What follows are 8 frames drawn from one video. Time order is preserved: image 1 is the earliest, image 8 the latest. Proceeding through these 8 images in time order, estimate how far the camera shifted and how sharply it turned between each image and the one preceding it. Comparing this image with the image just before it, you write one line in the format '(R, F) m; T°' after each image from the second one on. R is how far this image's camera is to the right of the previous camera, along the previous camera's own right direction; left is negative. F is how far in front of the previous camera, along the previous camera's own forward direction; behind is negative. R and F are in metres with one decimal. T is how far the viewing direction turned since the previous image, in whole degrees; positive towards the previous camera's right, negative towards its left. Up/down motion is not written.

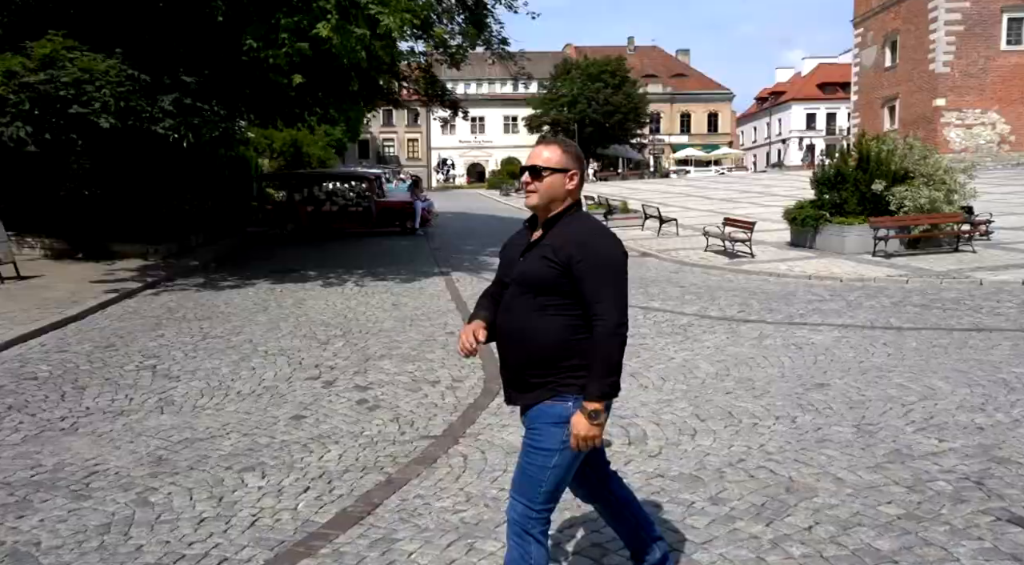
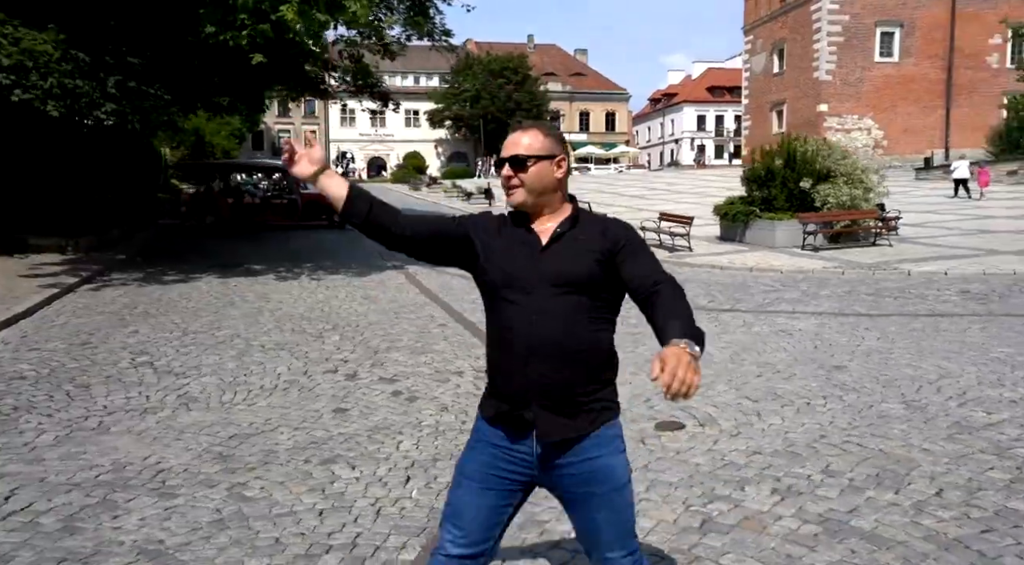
(-1.3, 0.0) m; +8°
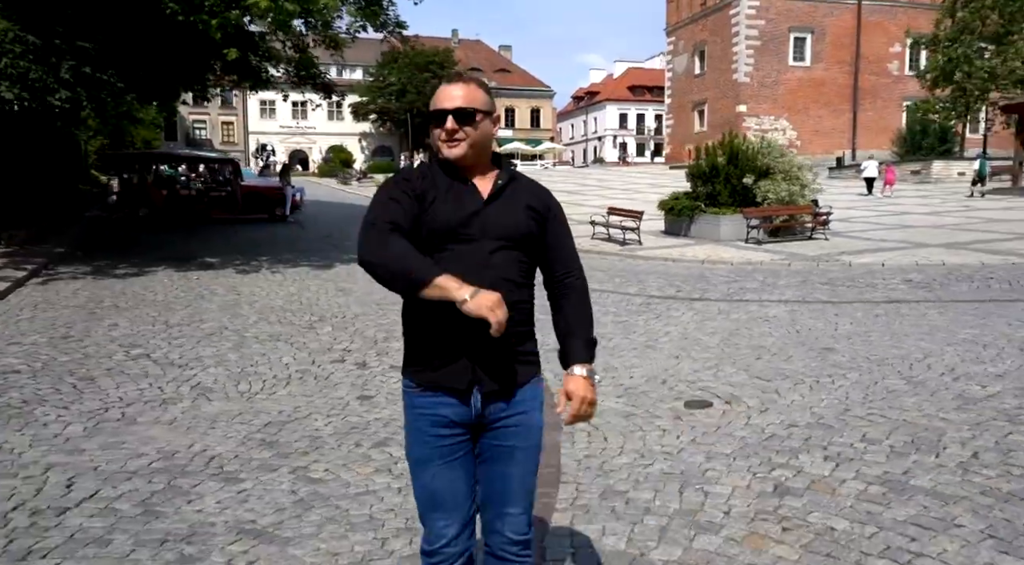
(-0.9, -0.1) m; +6°
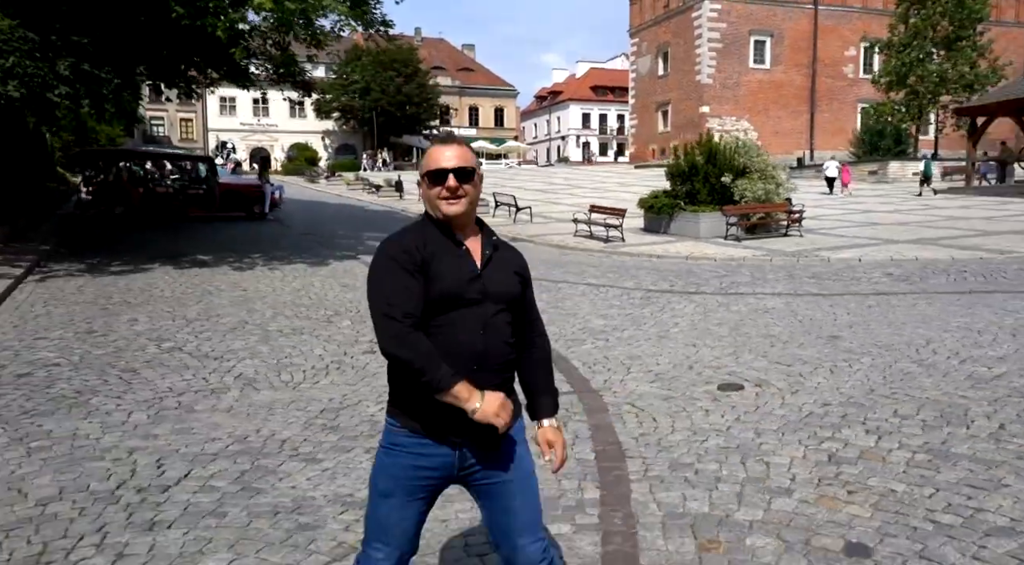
(-0.7, -0.3) m; +3°
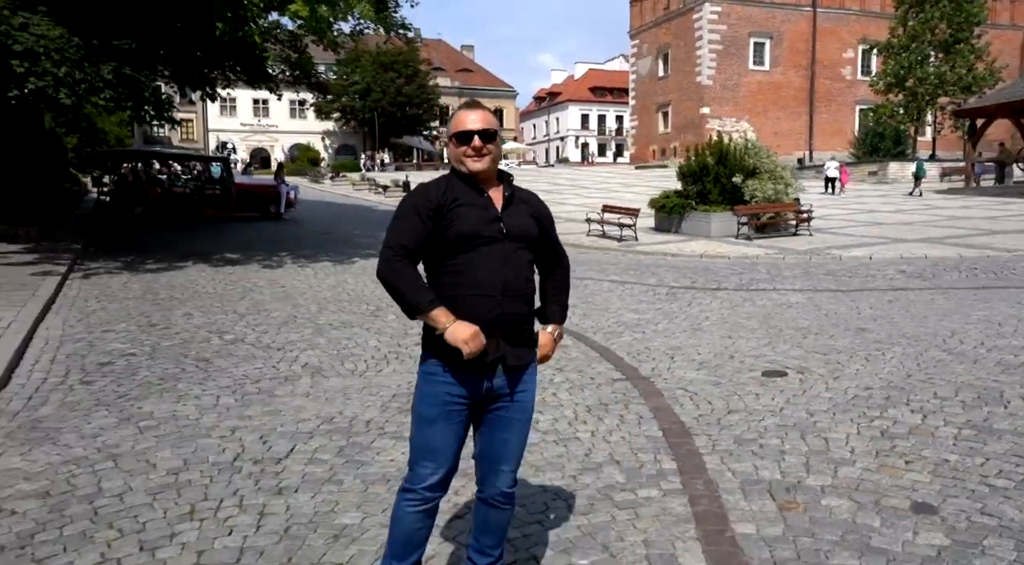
(-0.5, -0.4) m; 0°
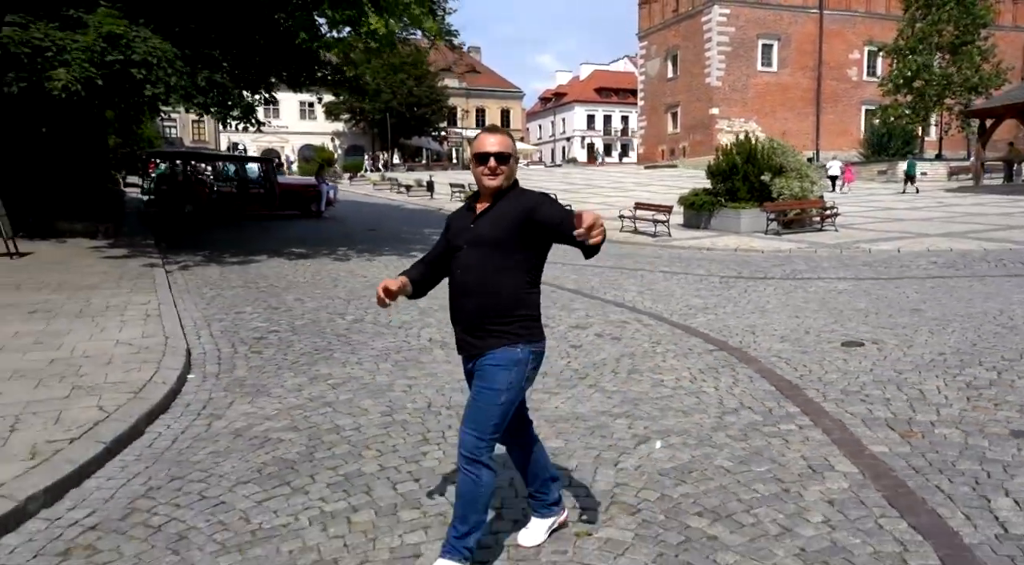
(-1.1, -0.9) m; 0°
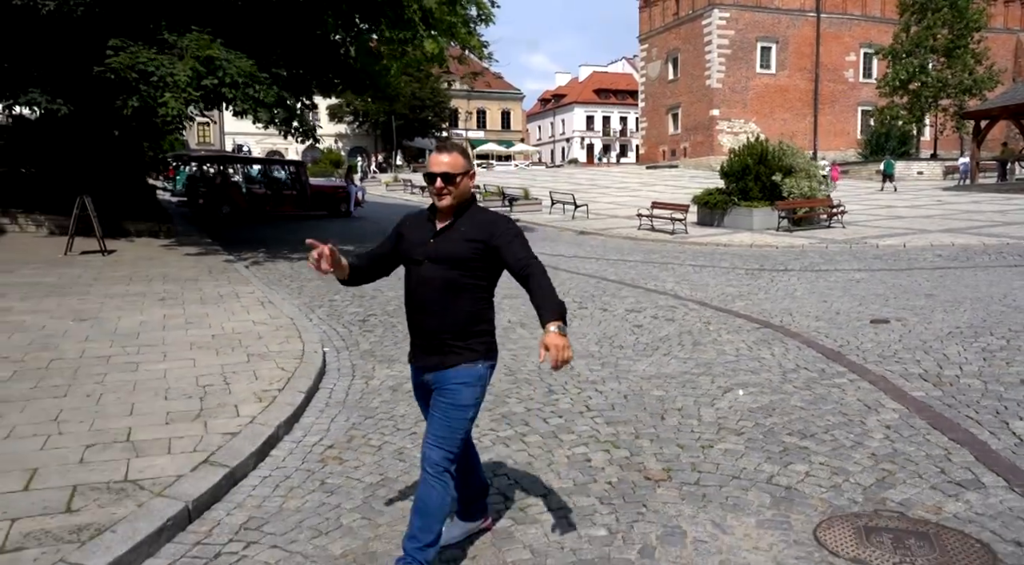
(-0.9, -1.1) m; 0°
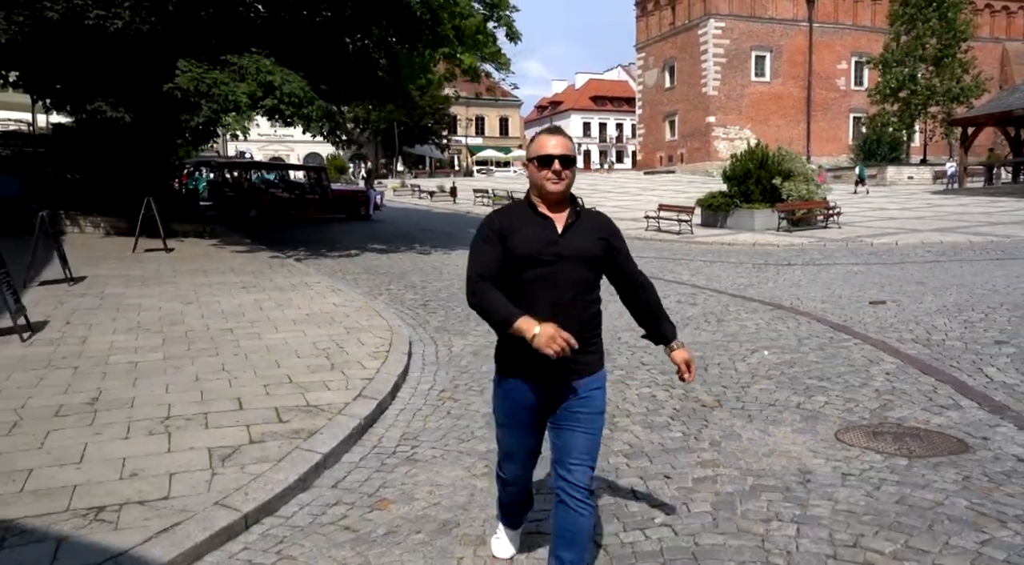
(-0.6, -1.1) m; 0°
